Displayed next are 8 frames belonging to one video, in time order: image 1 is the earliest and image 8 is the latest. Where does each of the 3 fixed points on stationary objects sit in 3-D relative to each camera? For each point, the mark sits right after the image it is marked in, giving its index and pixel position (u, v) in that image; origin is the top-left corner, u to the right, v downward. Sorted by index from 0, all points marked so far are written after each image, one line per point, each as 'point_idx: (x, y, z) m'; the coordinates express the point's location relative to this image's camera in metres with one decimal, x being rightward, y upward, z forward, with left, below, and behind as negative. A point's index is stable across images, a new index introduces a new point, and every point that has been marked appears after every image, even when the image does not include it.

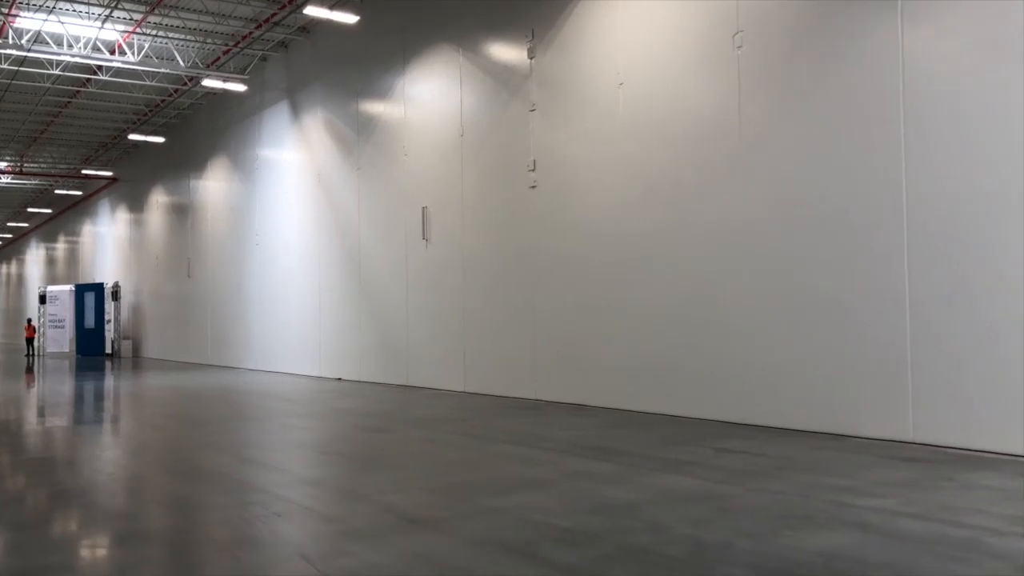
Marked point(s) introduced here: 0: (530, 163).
0: (+0.2, +1.4, +9.2) m
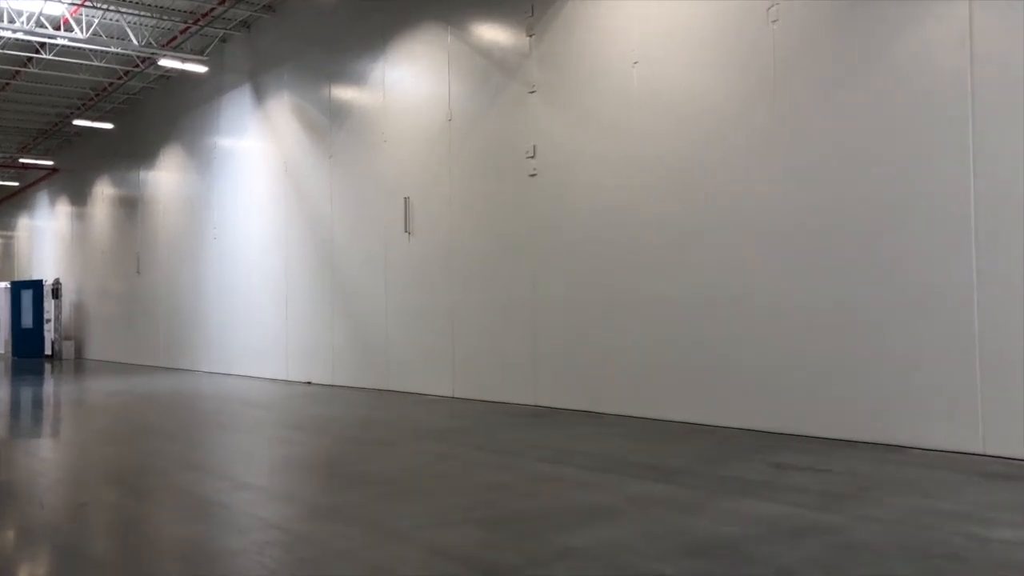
0: (+0.2, +1.4, +8.5) m
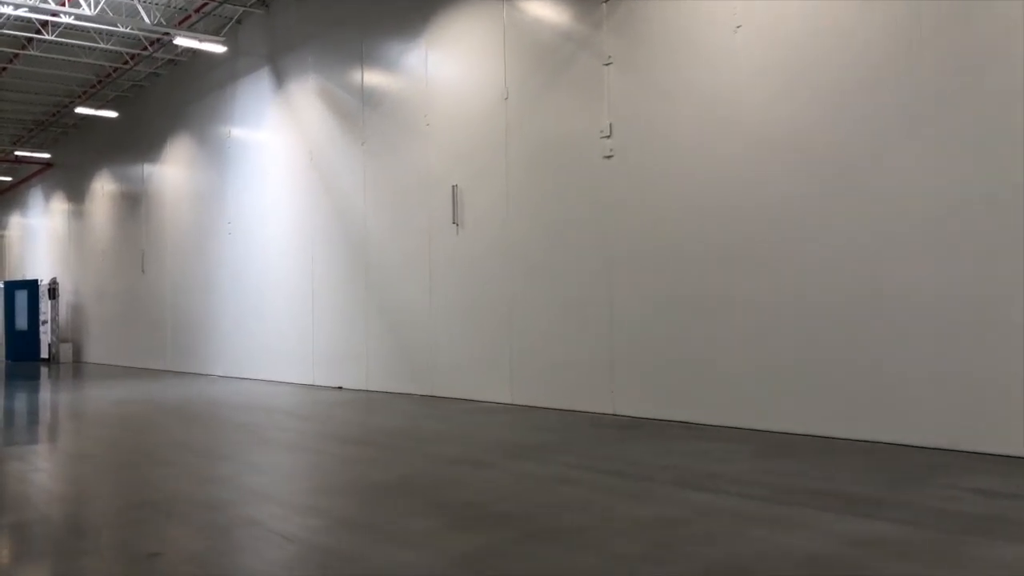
0: (+0.8, +1.5, +7.7) m
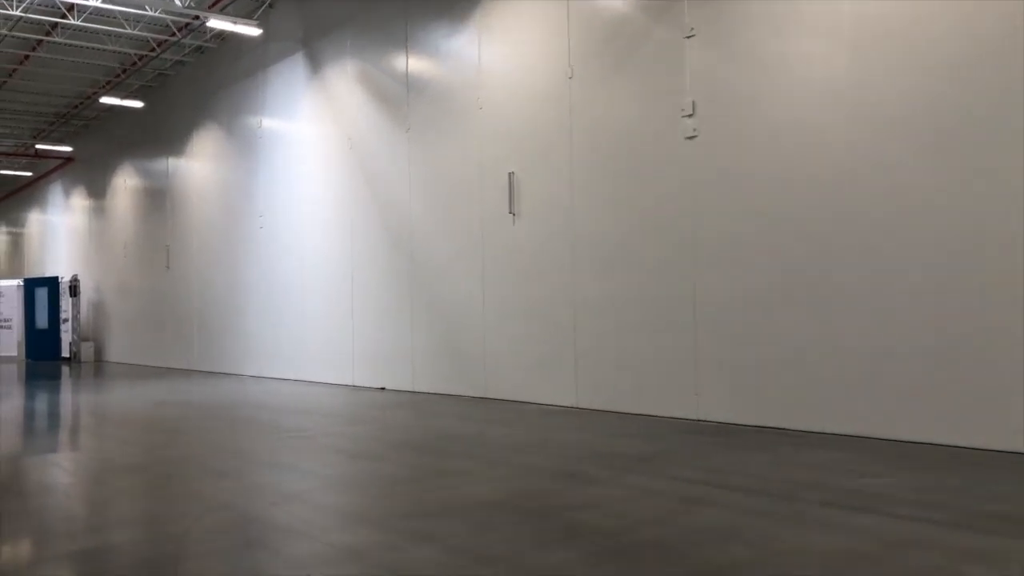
0: (+1.4, +1.5, +7.0) m
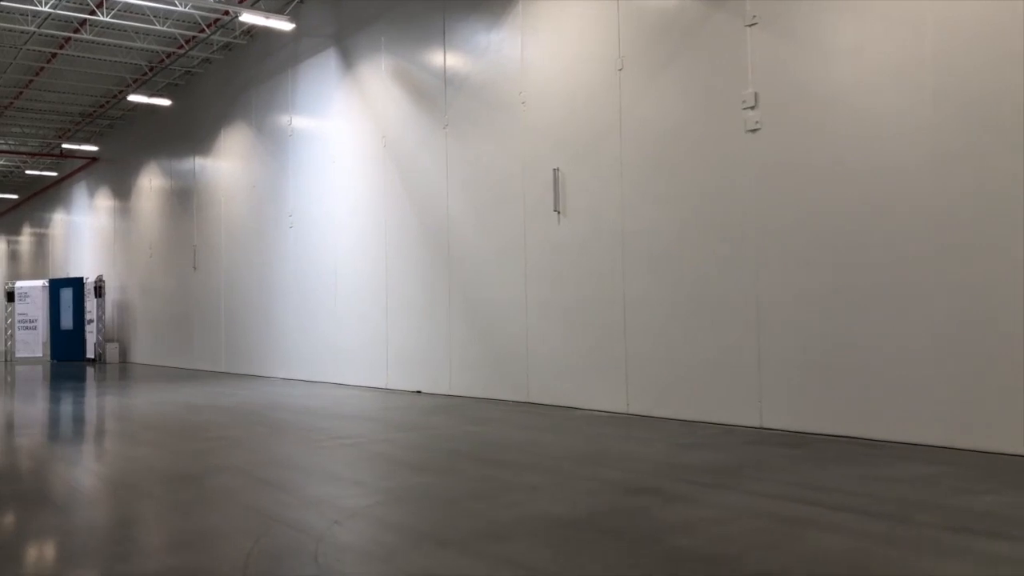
0: (+1.9, +1.5, +6.7) m
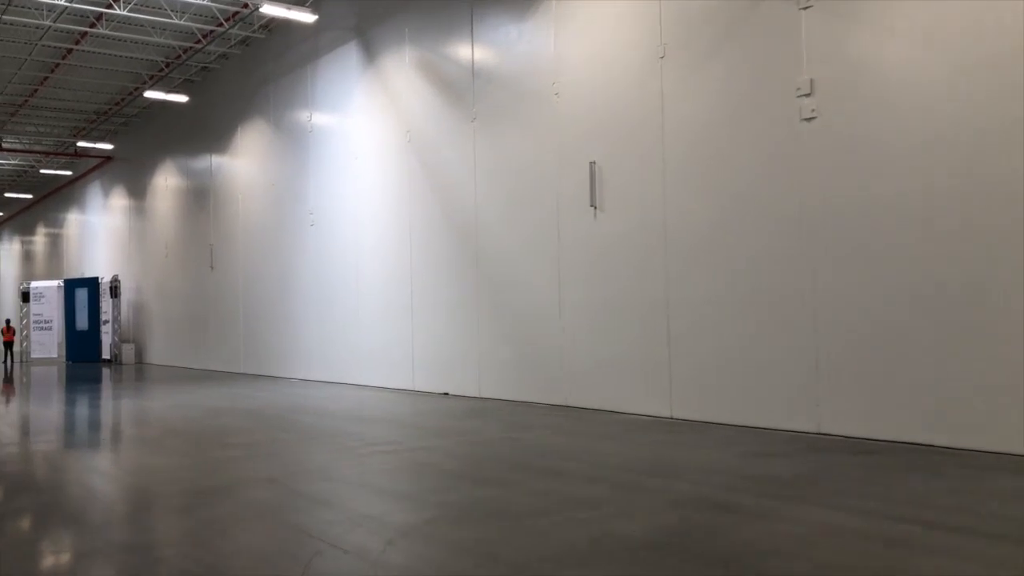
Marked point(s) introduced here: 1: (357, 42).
0: (+2.2, +1.5, +6.3) m
1: (-2.1, +3.4, +11.5) m
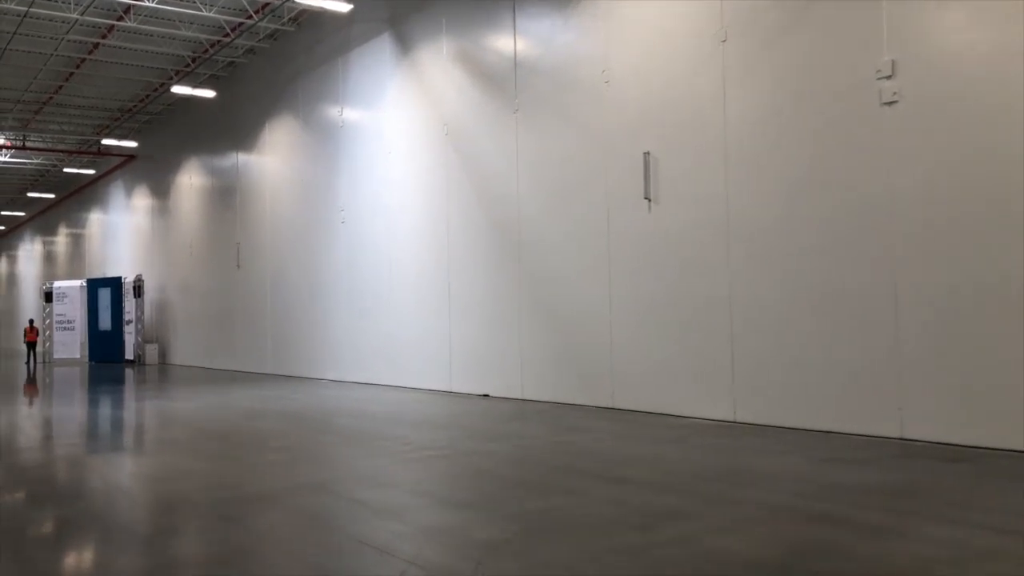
0: (+2.6, +1.6, +5.9) m
1: (-1.6, +3.4, +11.2) m
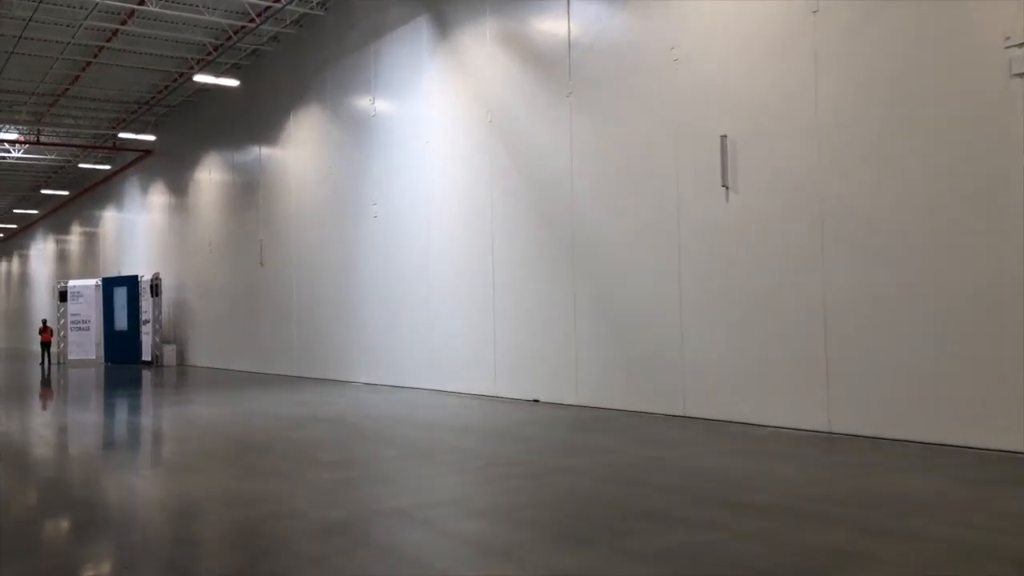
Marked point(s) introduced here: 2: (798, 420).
0: (+3.1, +1.6, +5.3) m
1: (-1.1, +3.4, +10.6) m
2: (+2.2, -1.0, +6.4) m
